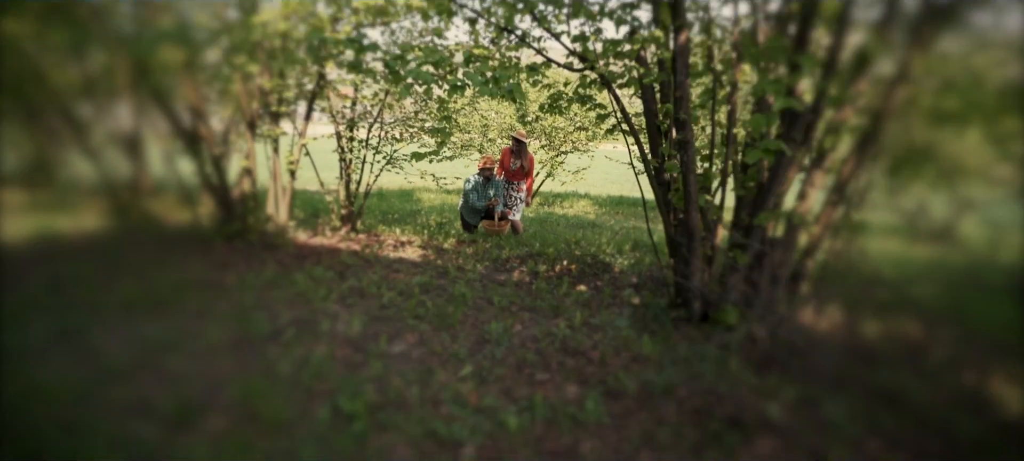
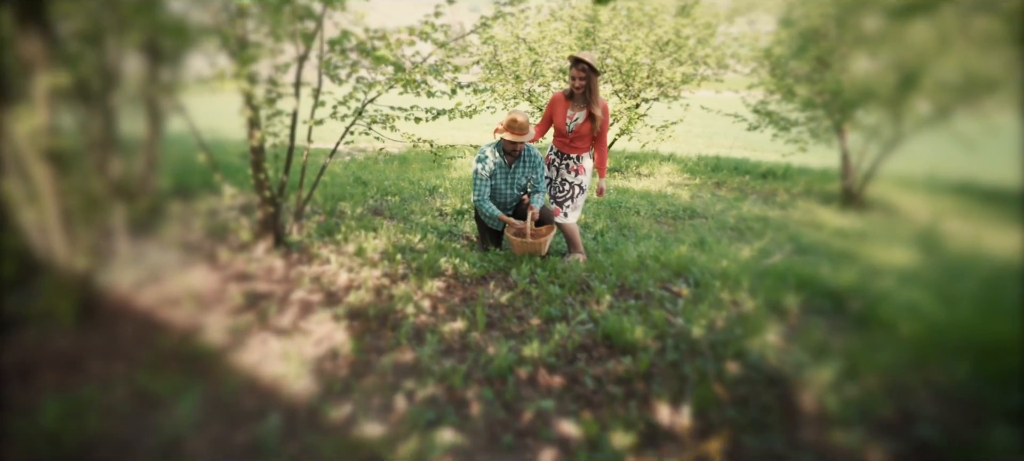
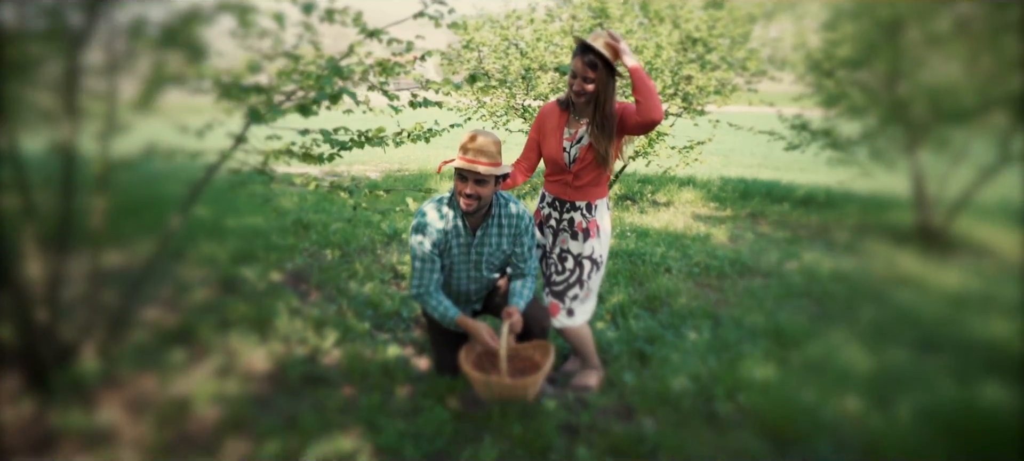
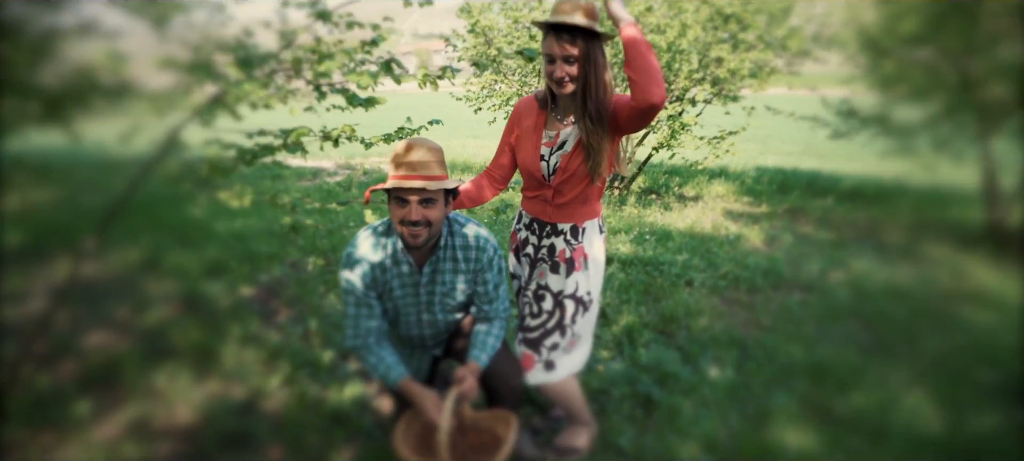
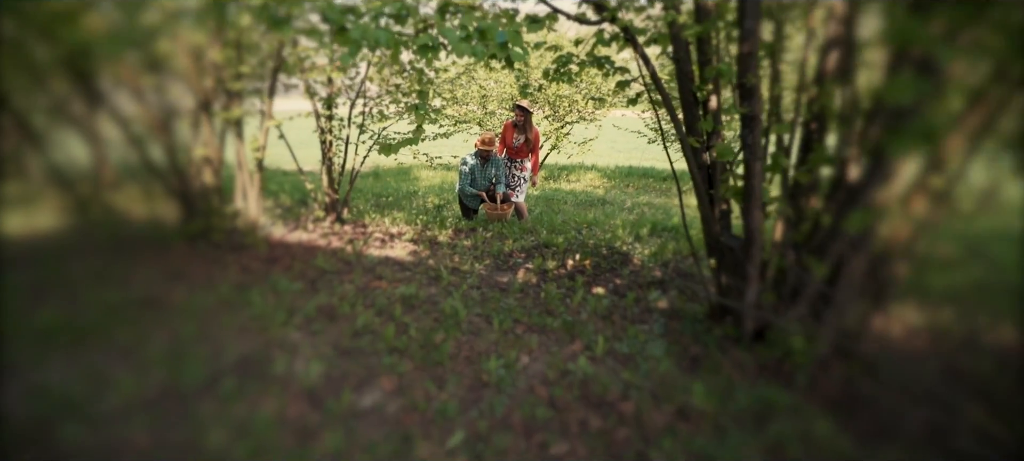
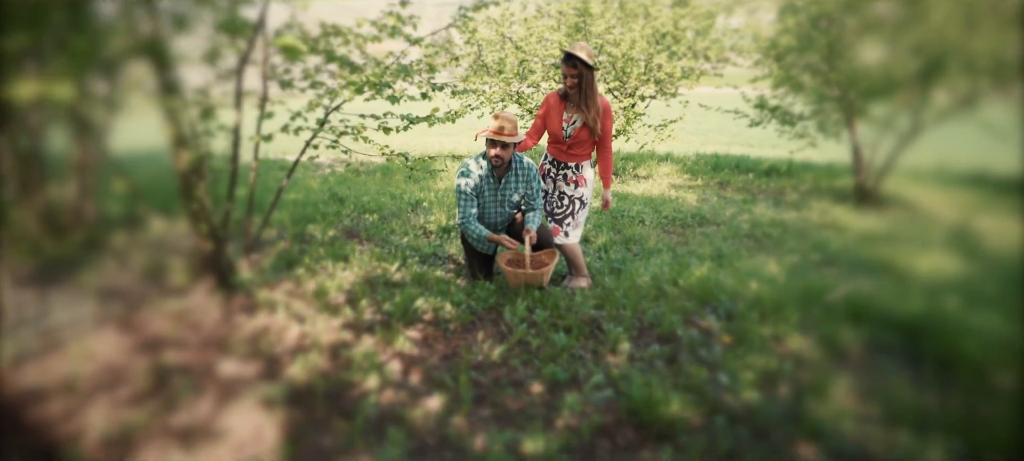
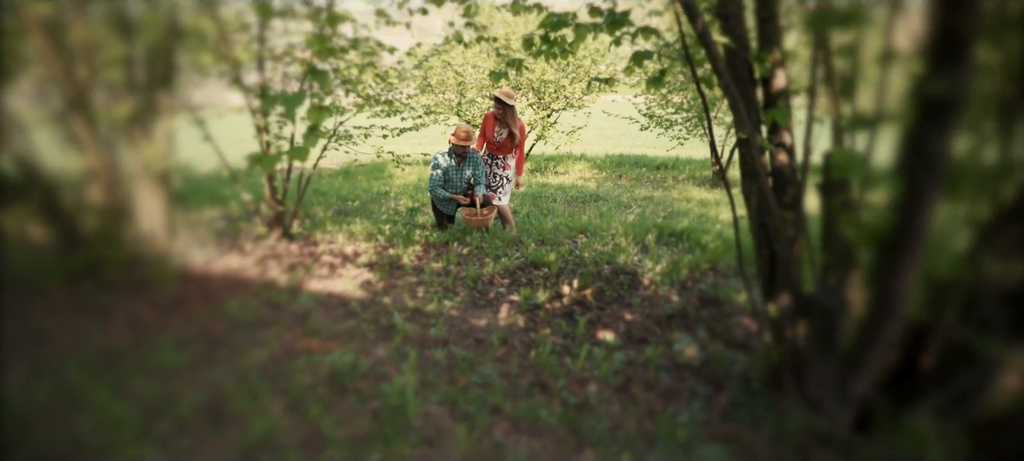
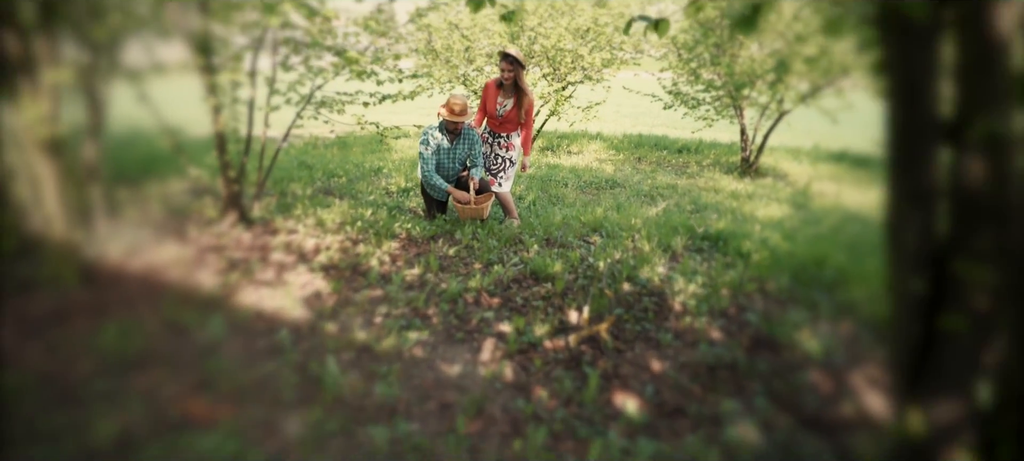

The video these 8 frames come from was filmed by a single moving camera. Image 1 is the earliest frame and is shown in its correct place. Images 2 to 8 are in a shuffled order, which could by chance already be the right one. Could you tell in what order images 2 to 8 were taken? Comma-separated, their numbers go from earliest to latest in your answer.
5, 7, 8, 2, 6, 3, 4
